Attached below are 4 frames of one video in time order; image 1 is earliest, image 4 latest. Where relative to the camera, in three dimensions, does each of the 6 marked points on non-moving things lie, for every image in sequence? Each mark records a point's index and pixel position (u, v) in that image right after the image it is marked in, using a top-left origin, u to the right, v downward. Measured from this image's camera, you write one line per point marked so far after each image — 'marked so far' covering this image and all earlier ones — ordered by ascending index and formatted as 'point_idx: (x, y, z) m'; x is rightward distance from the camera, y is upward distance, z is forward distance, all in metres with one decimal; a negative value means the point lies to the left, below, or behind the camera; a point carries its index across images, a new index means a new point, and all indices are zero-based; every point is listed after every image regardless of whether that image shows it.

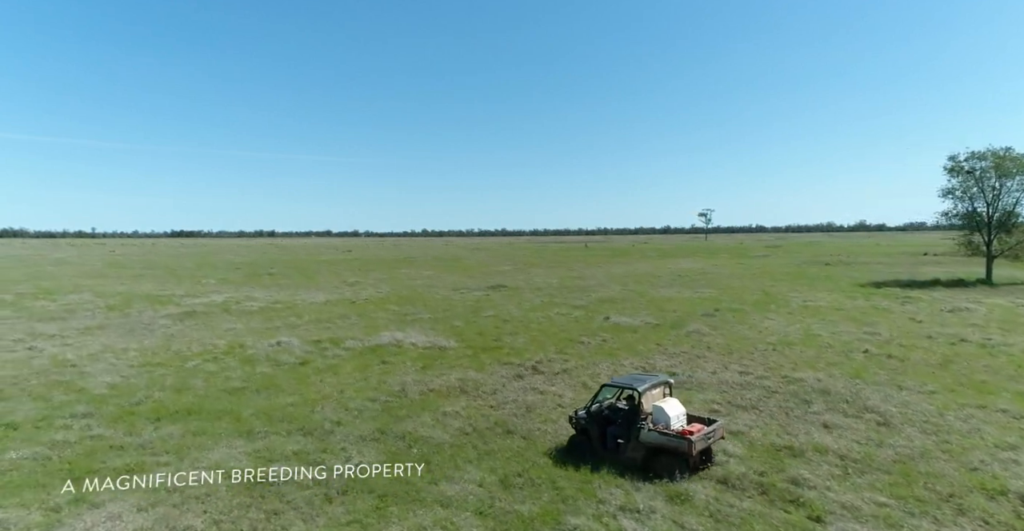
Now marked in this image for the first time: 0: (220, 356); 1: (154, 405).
0: (-7.4, -2.3, +15.5) m
1: (-5.6, -2.2, +9.6) m
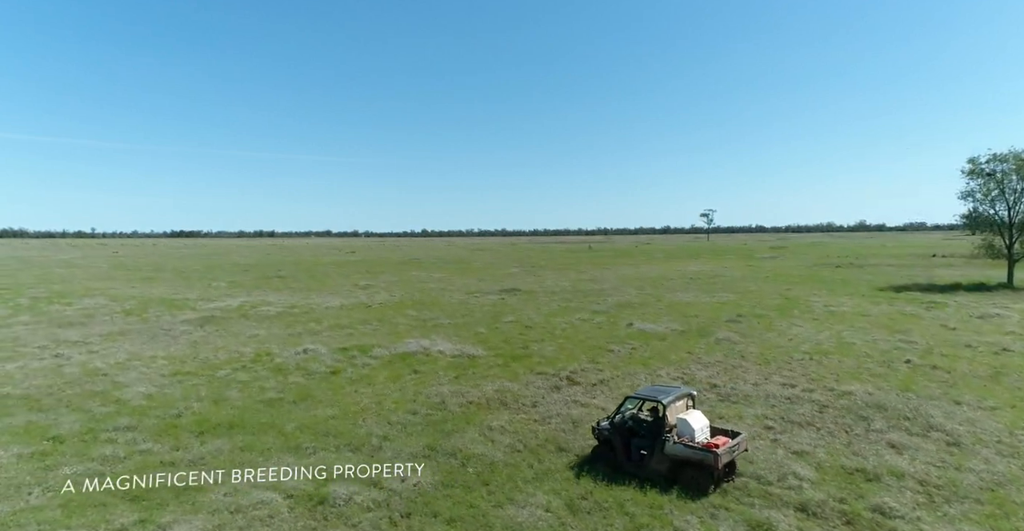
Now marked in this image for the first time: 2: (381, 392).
0: (-6.7, -2.5, +15.5) m
1: (-5.0, -2.4, +9.6) m
2: (-2.4, -2.4, +11.3) m
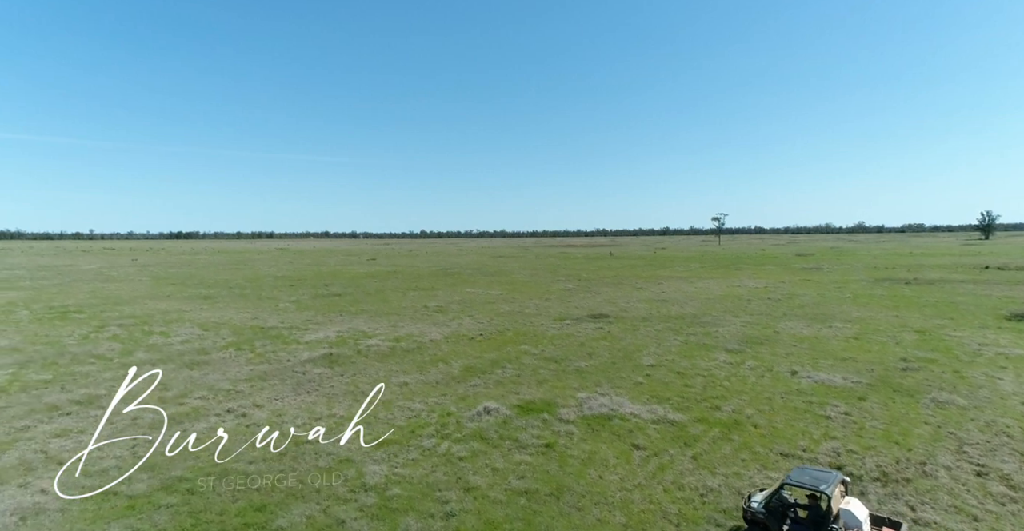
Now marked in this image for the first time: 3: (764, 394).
0: (-1.7, -4.1, +15.0) m
1: (-0.5, -3.8, +9.0) m
2: (+2.2, -3.7, +10.5) m
3: (+7.7, -3.9, +18.7) m
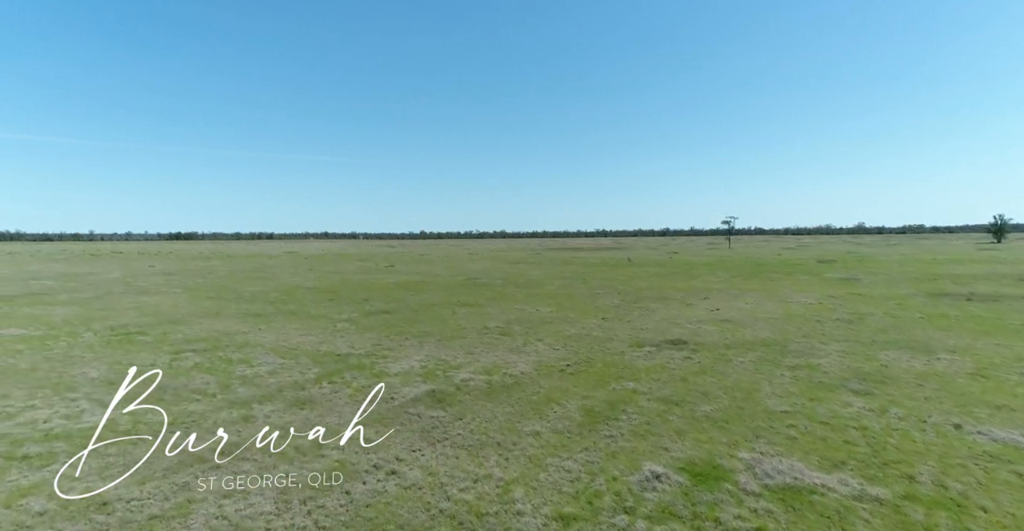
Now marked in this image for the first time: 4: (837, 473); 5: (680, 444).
0: (+2.7, -5.6, +14.2) m
1: (+3.3, -5.0, +8.1) m
2: (+6.1, -5.0, +9.4) m
3: (+12.3, -5.4, +17.2) m
4: (+8.4, -5.4, +15.9) m
5: (+5.6, -5.9, +20.3) m
